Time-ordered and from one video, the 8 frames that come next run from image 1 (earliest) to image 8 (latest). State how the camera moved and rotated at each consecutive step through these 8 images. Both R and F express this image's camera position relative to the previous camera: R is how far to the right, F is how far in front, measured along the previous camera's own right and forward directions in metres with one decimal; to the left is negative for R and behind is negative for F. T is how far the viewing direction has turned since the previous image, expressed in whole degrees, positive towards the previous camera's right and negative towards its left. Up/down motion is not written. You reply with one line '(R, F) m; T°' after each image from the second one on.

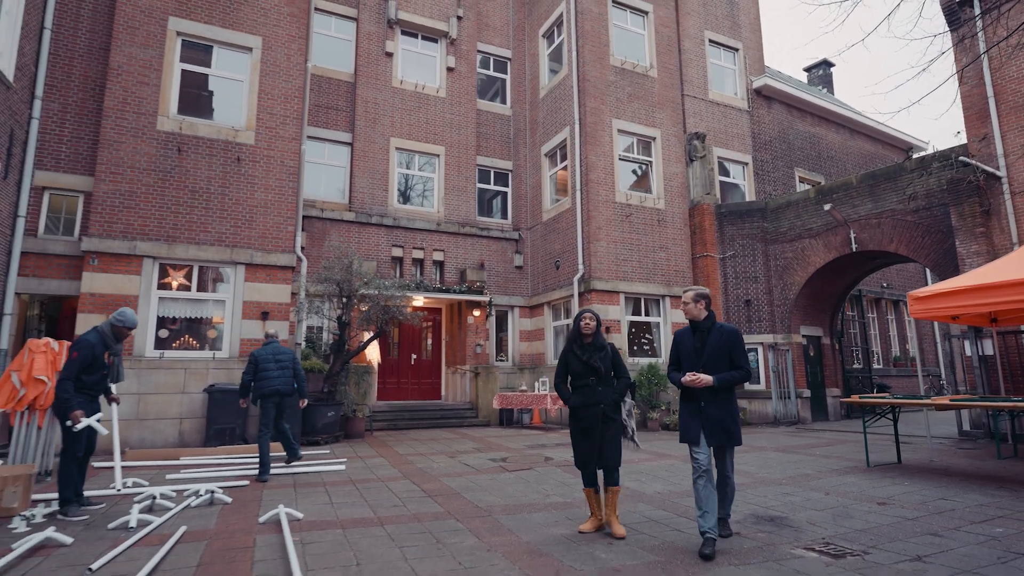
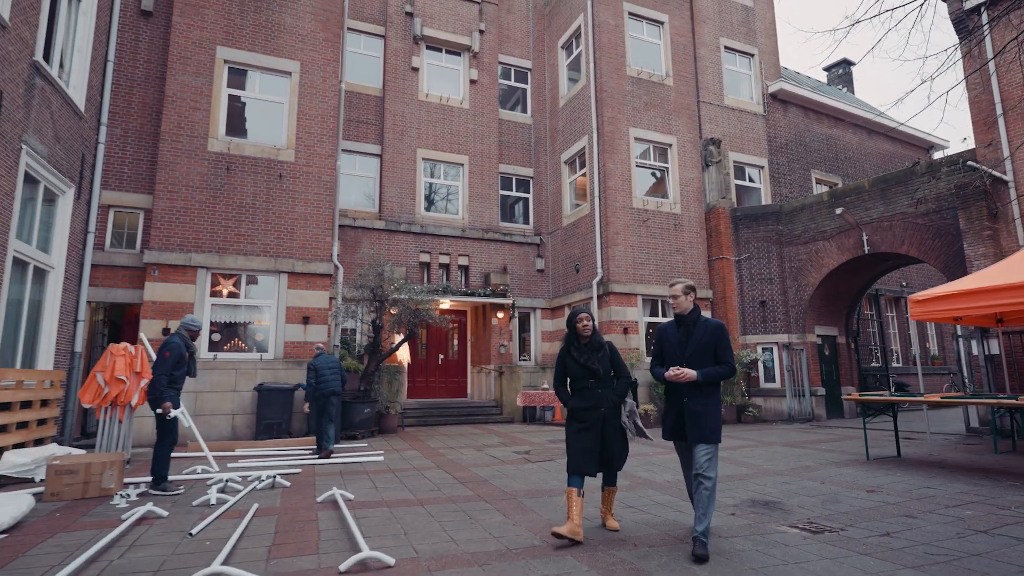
(0.0, -0.6) m; -2°
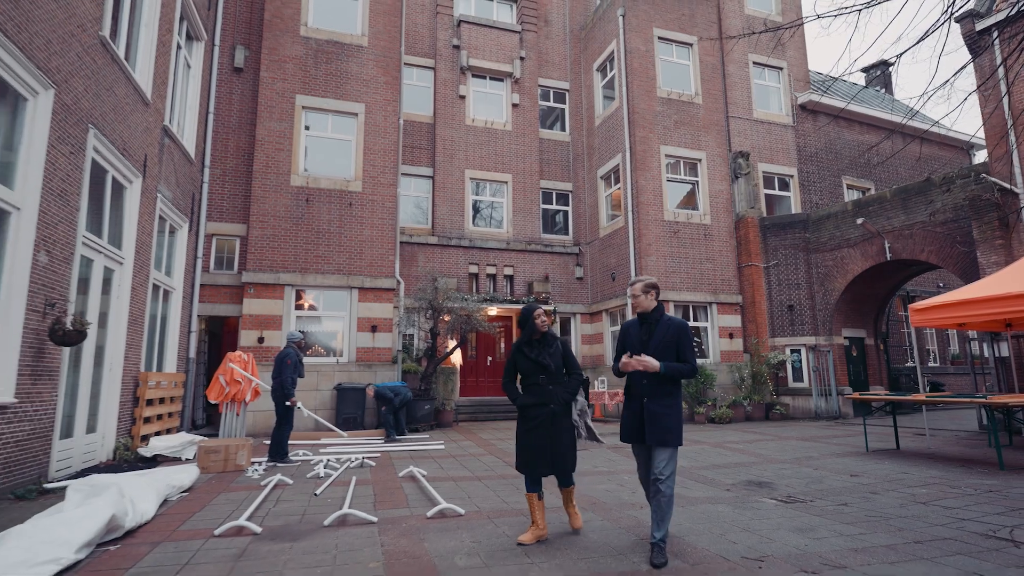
(+0.1, -1.3) m; -5°
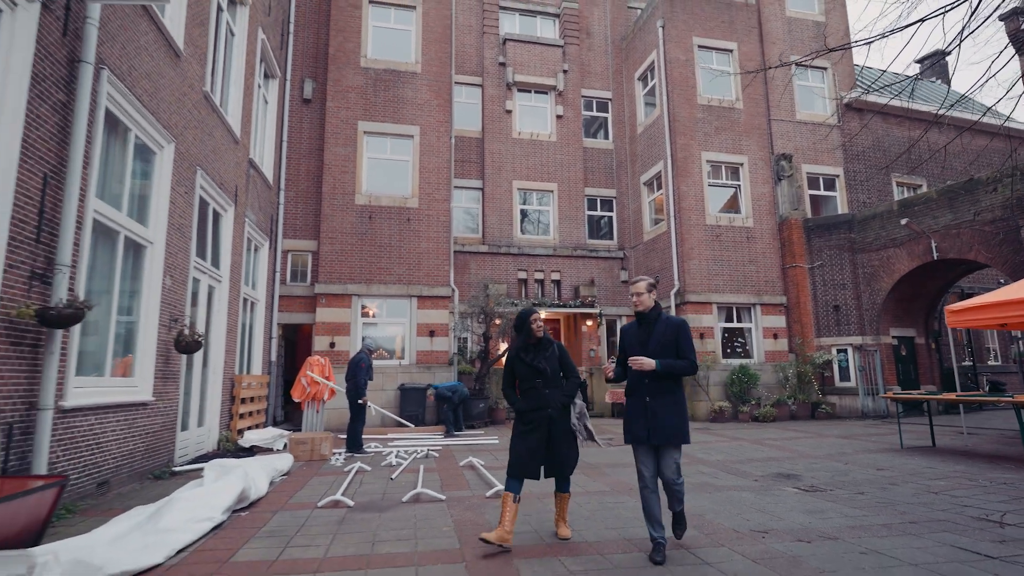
(+0.1, -0.8) m; -5°
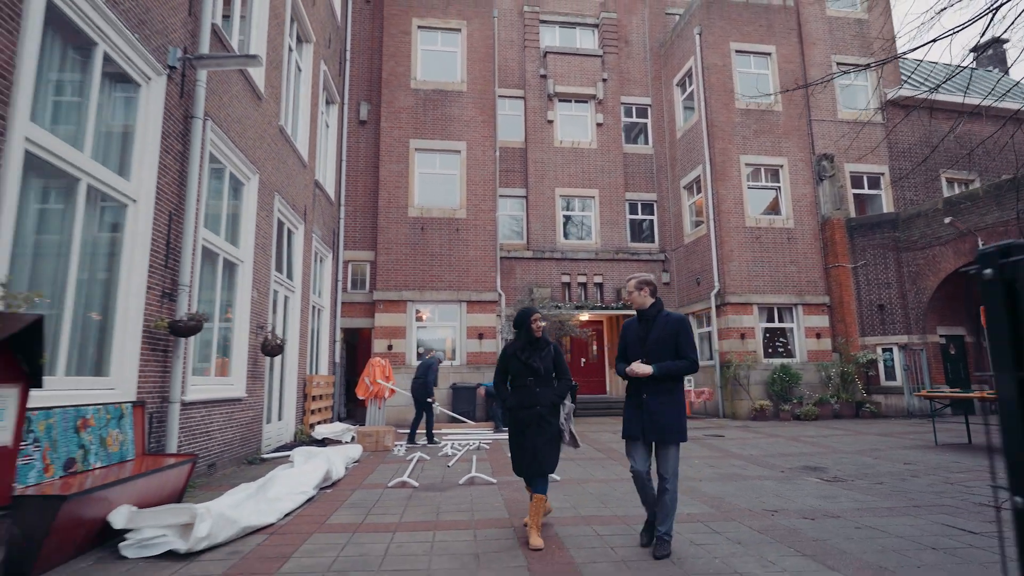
(+0.1, -0.8) m; -5°
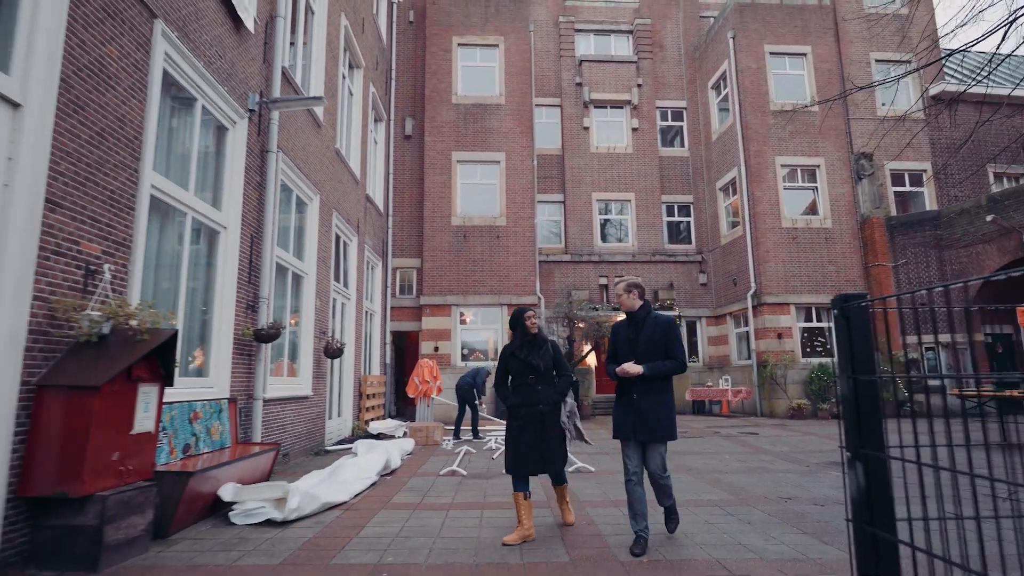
(+0.1, -0.7) m; -4°
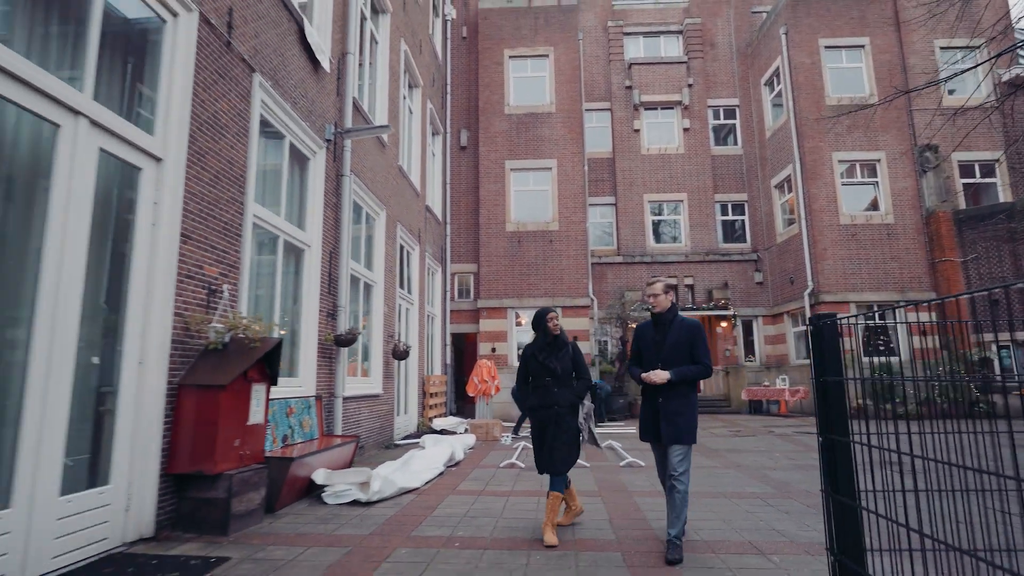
(0.0, -0.5) m; -6°
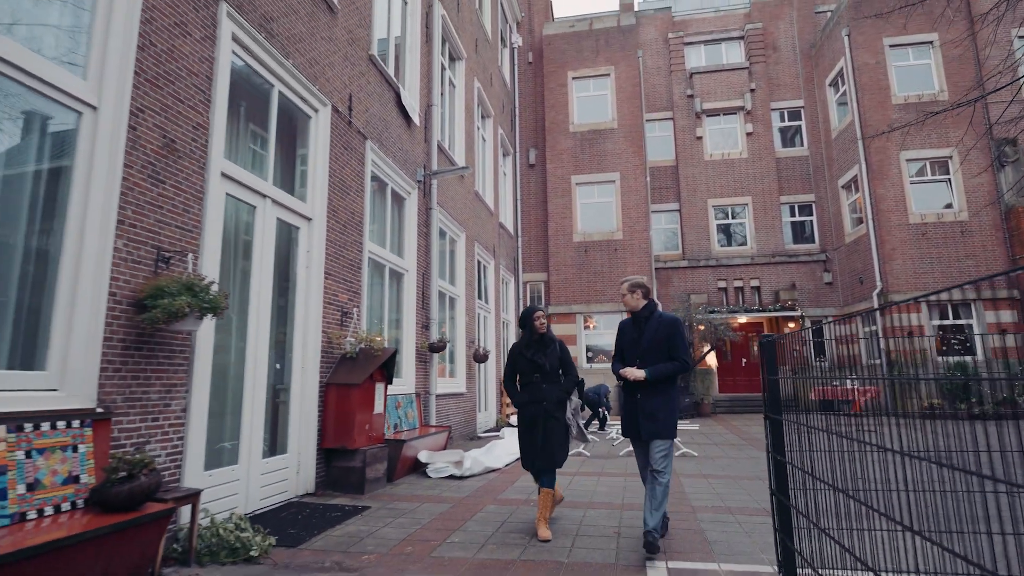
(+0.1, -1.2) m; -7°
